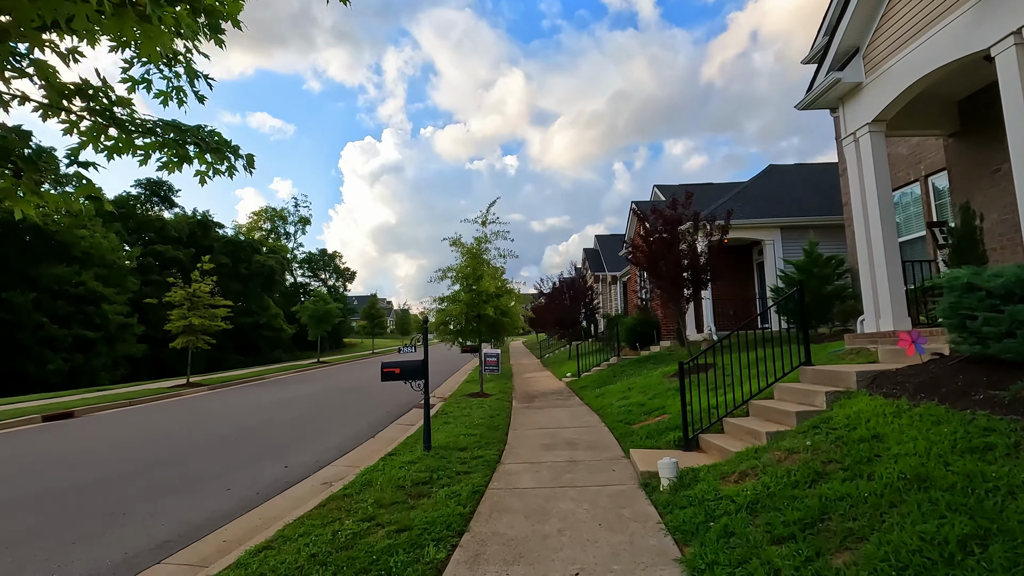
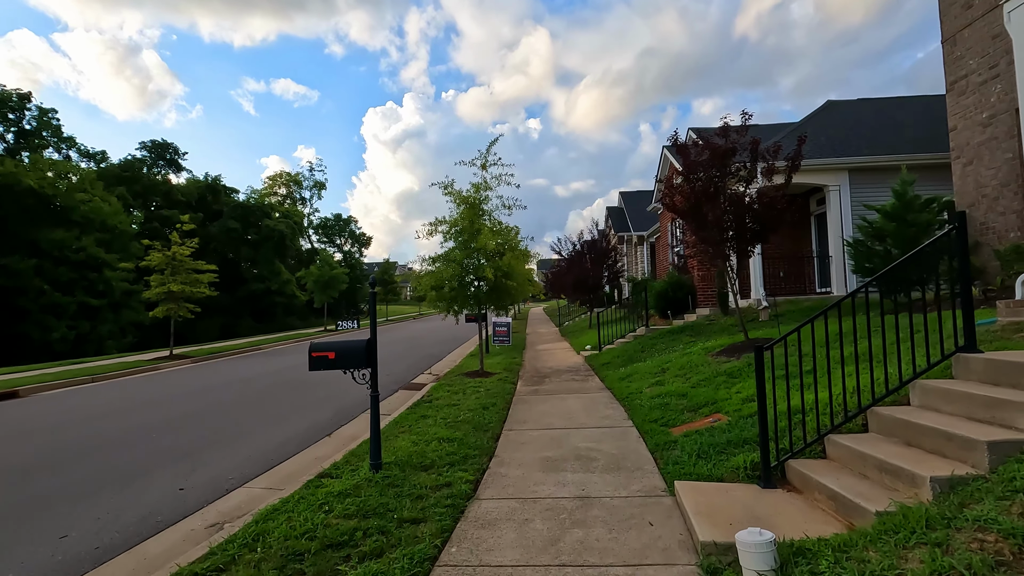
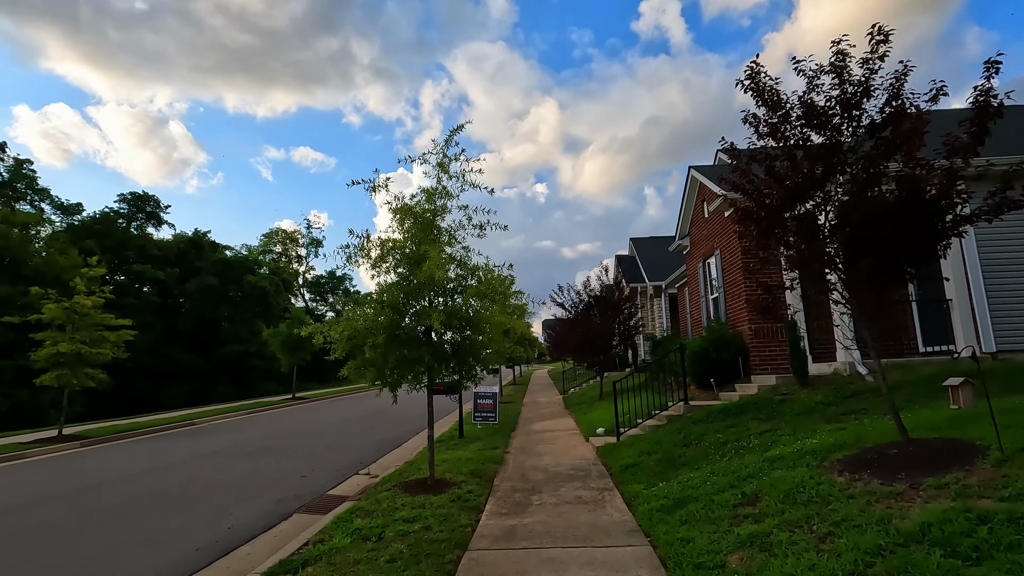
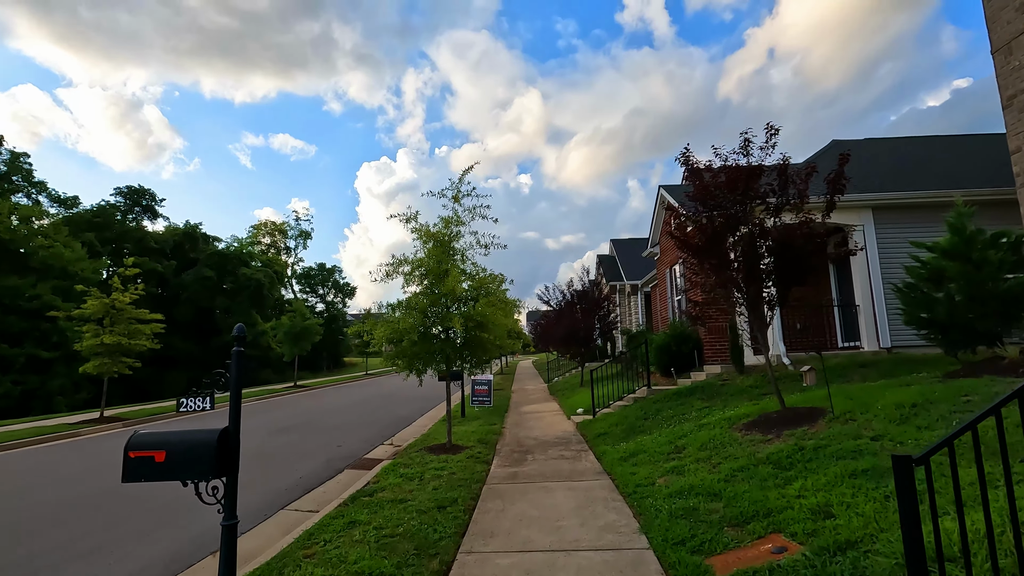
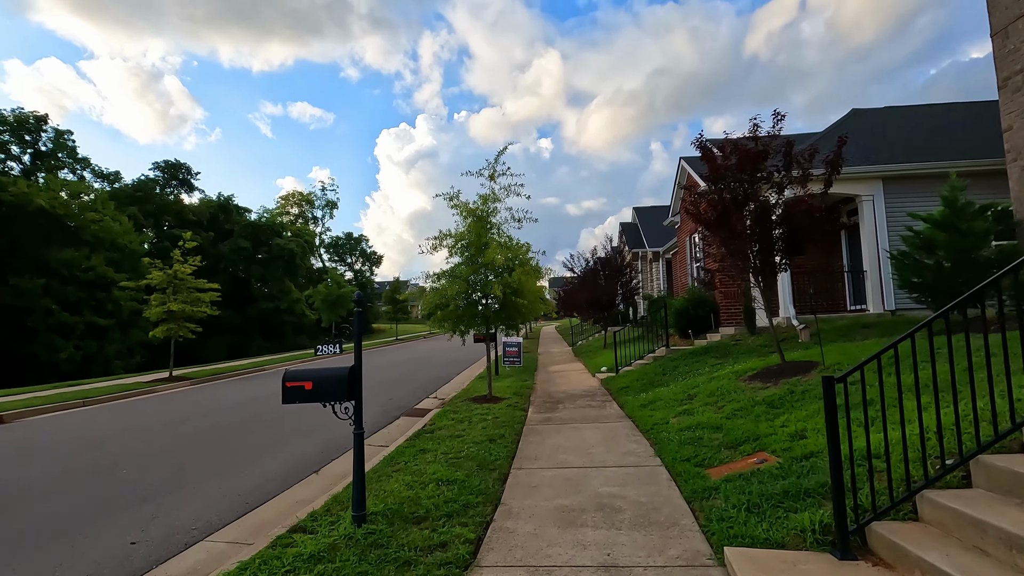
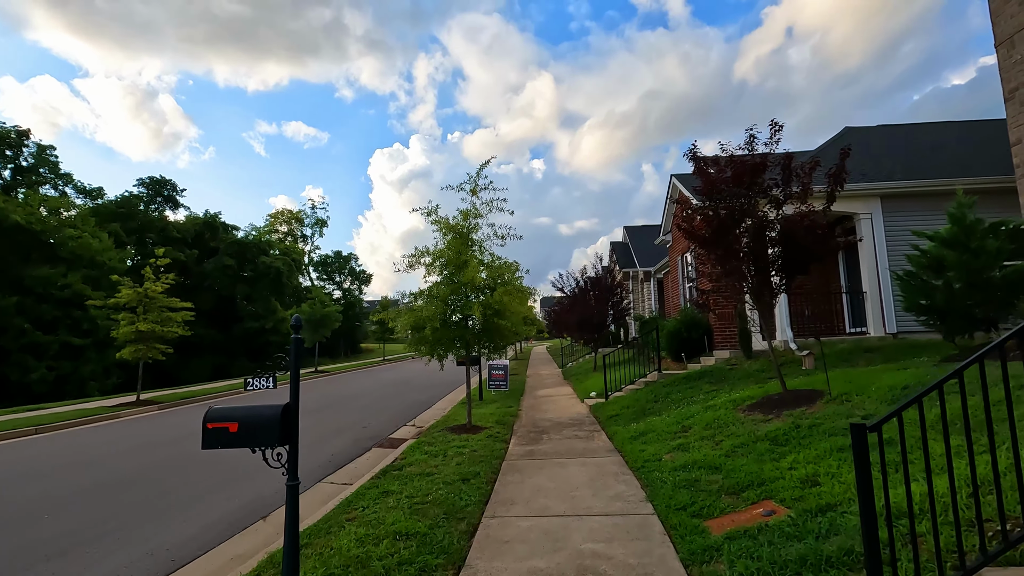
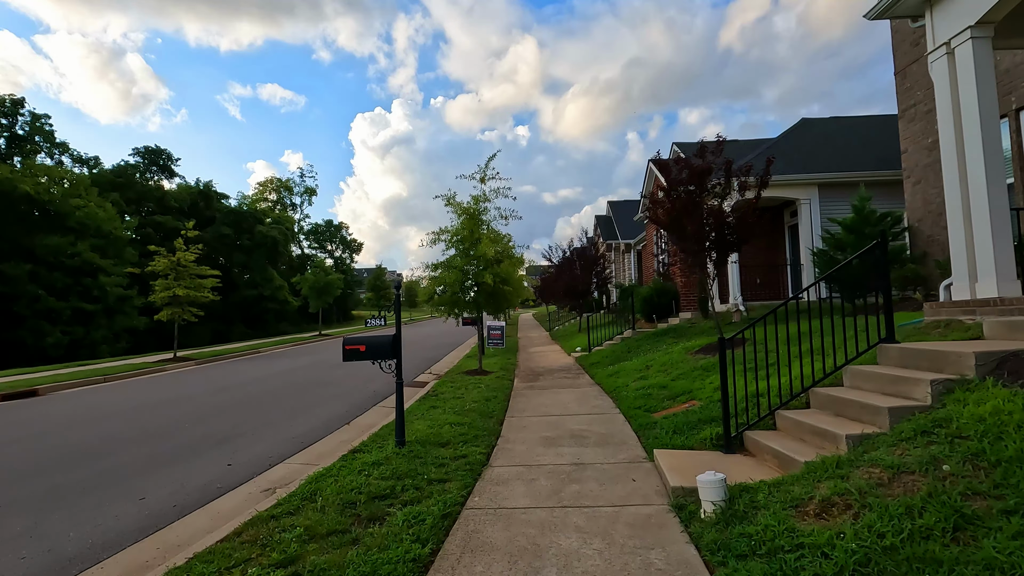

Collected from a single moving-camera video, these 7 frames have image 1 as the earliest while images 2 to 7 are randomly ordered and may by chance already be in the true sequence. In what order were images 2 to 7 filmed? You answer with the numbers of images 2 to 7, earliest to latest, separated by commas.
7, 2, 5, 6, 4, 3
